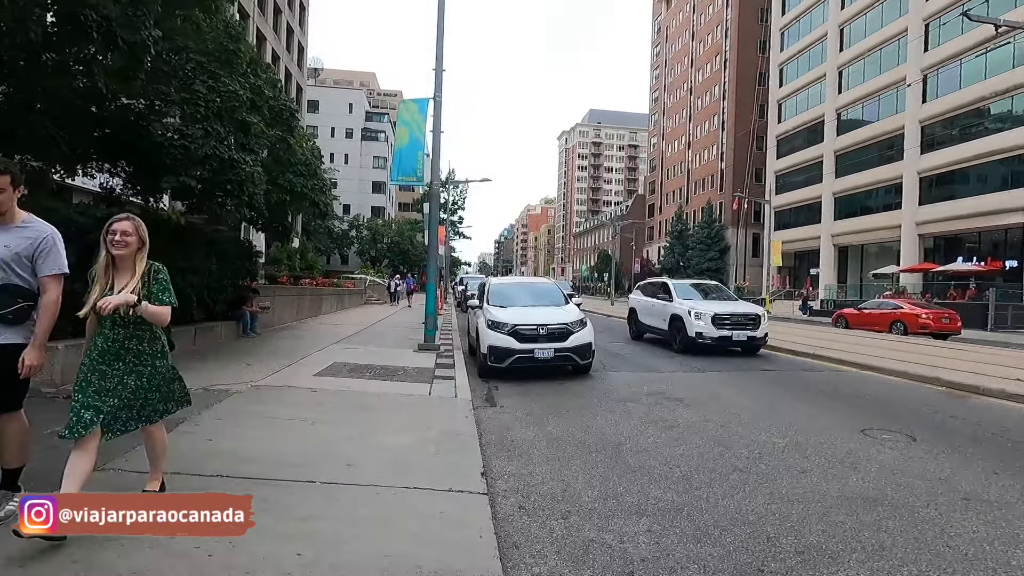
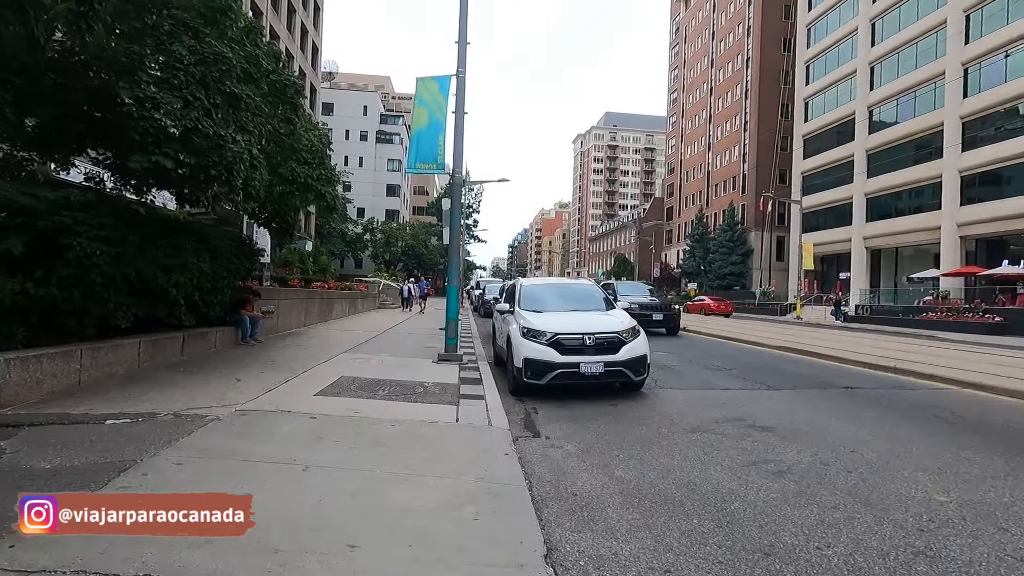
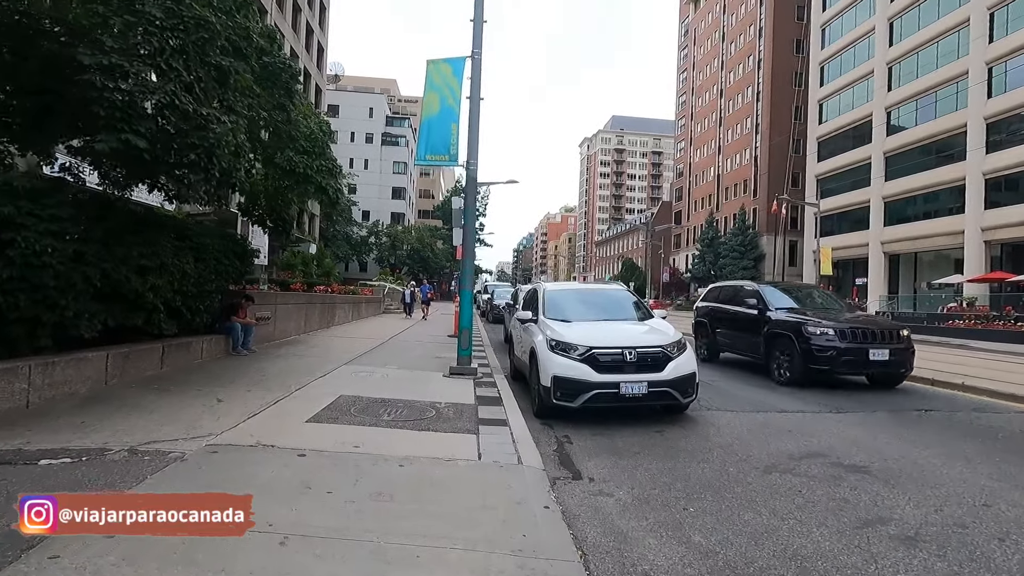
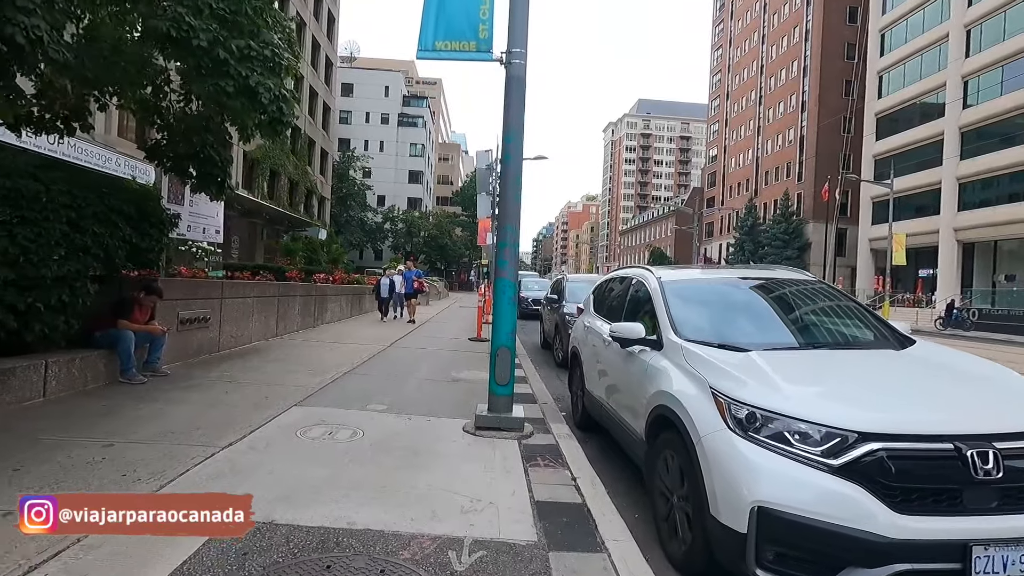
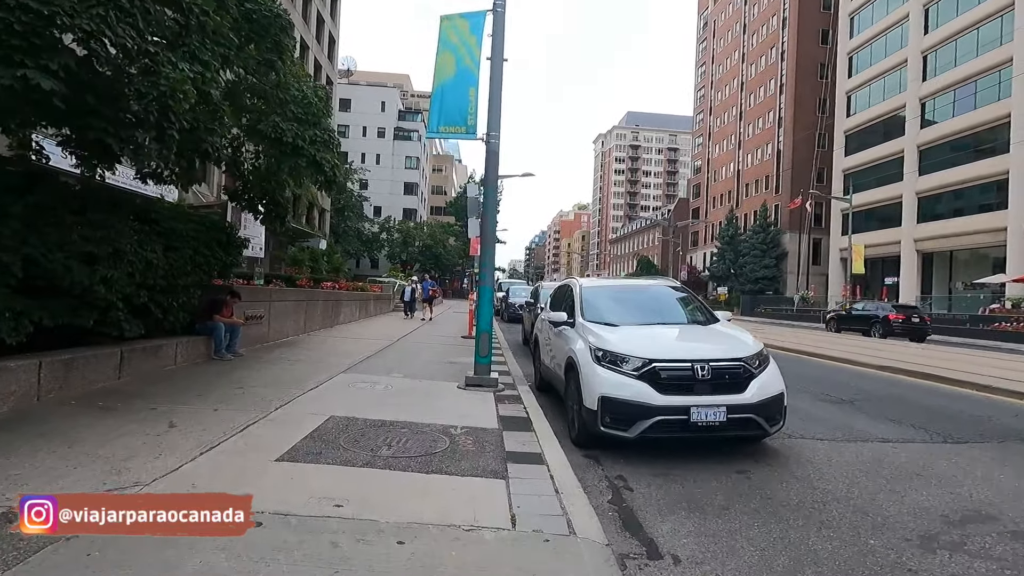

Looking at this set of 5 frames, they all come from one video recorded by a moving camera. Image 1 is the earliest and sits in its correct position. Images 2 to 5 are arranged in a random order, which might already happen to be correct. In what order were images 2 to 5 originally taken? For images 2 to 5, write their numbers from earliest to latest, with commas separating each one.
2, 3, 5, 4
